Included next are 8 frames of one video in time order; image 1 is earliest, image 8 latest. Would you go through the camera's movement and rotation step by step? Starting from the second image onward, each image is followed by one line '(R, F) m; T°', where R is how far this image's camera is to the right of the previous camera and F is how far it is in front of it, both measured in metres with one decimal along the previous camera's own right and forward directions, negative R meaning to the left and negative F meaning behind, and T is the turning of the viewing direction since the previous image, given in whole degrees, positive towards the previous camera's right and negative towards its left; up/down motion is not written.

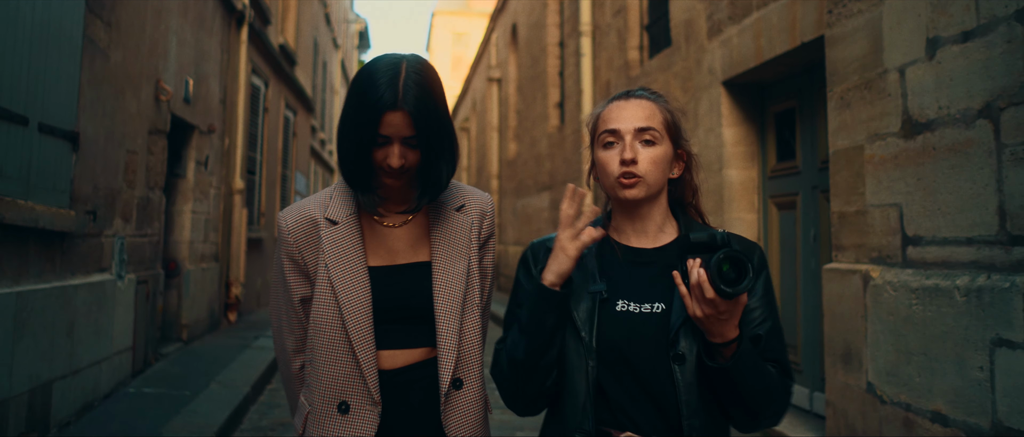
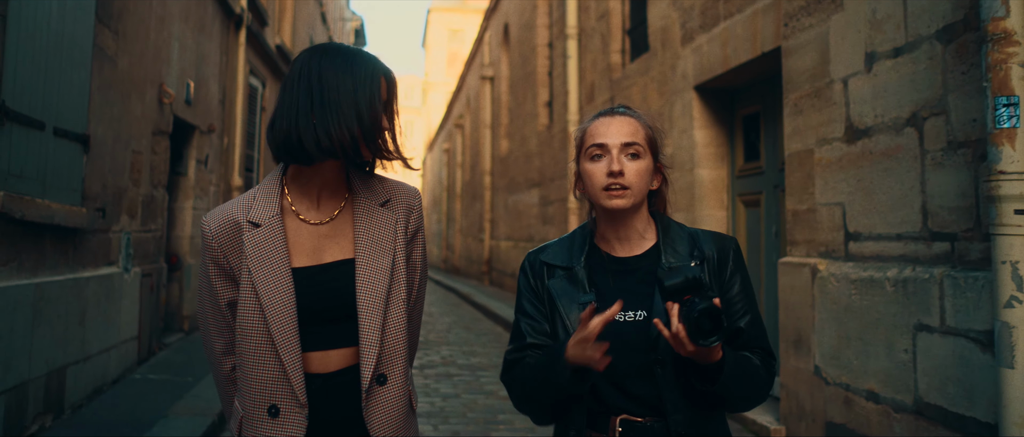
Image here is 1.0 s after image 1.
(+0.1, -0.3) m; 0°
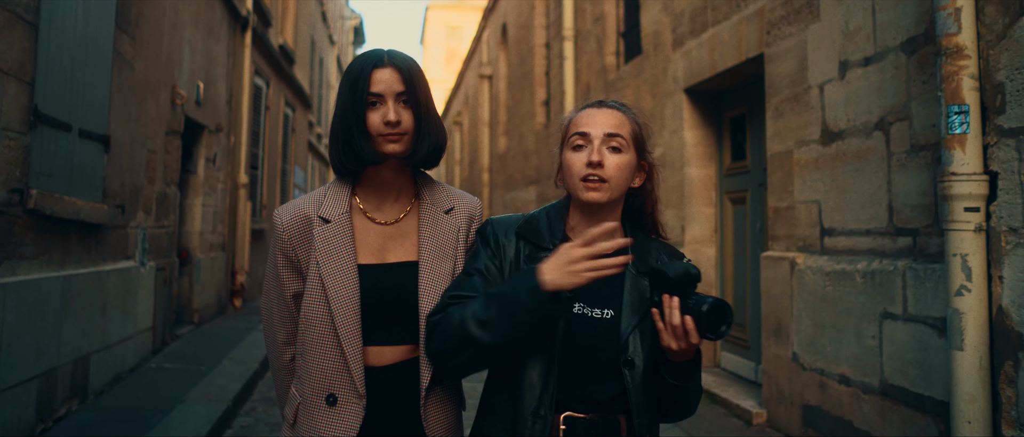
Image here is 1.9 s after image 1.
(0.0, -0.3) m; 0°
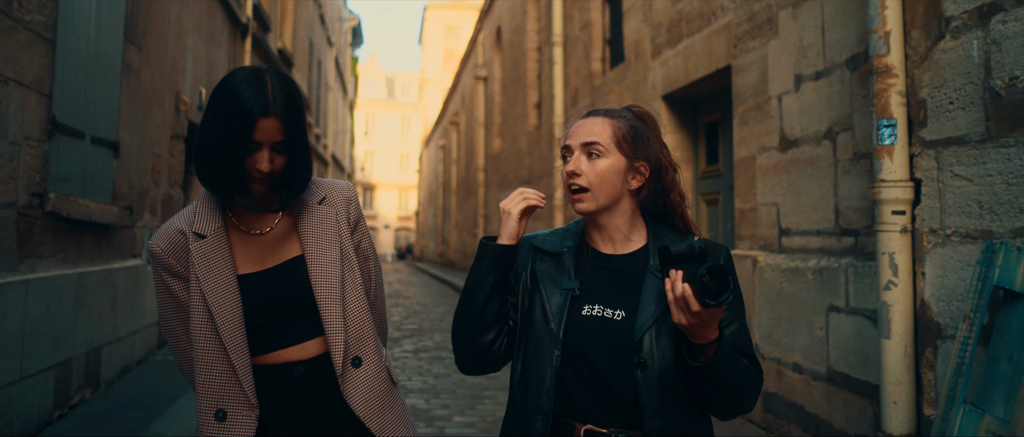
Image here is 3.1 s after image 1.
(+0.1, -0.3) m; 0°
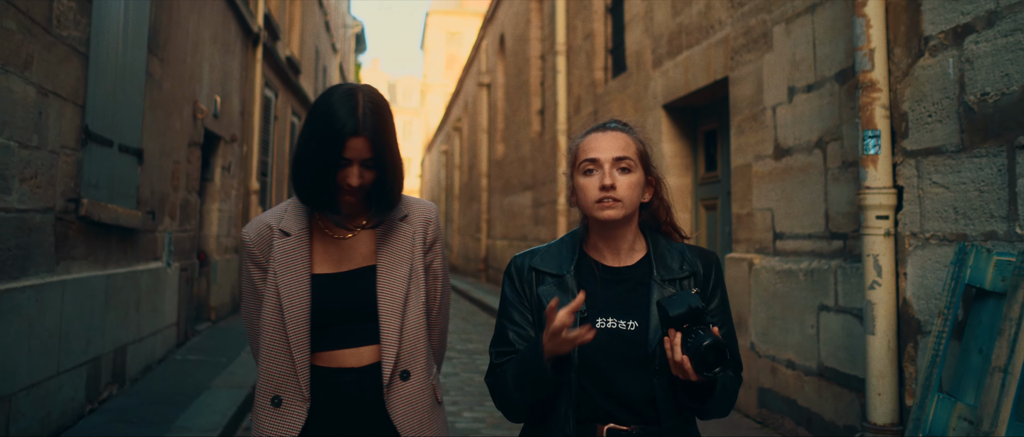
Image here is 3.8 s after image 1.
(0.0, -0.2) m; 0°
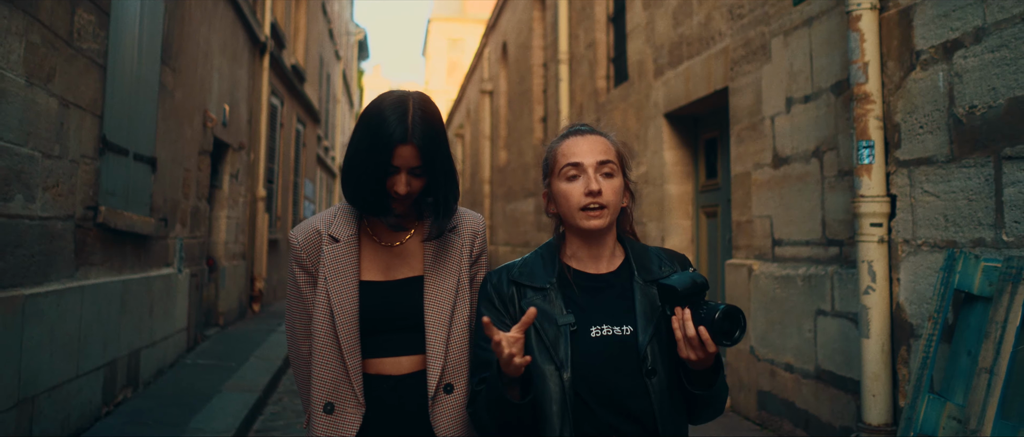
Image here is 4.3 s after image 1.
(0.0, -0.1) m; 0°
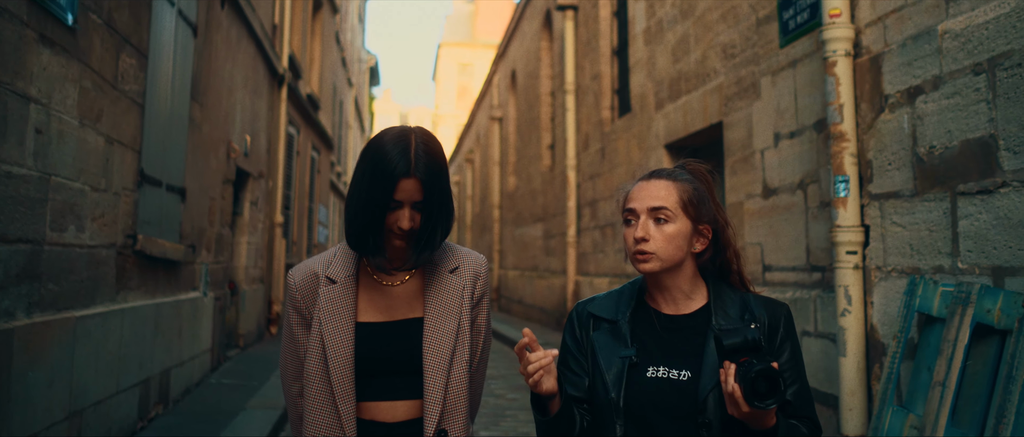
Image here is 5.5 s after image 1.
(0.0, -0.4) m; -1°
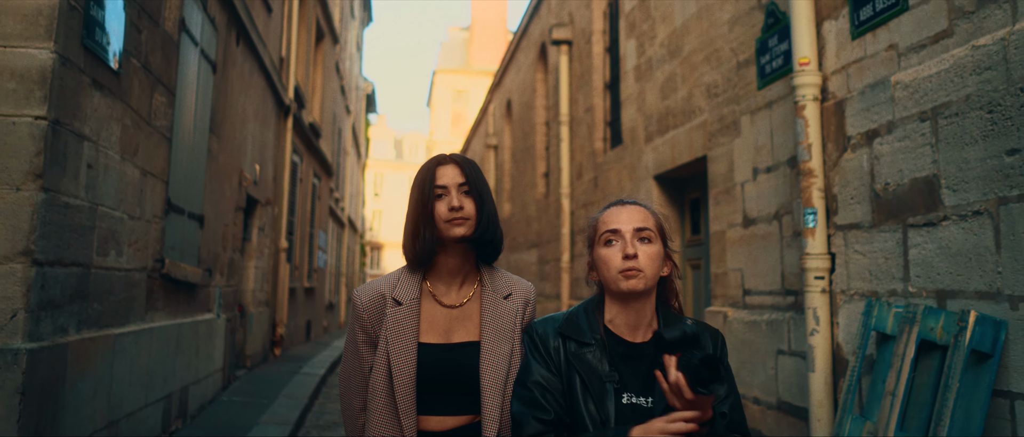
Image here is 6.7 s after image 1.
(-0.1, -0.4) m; +1°
